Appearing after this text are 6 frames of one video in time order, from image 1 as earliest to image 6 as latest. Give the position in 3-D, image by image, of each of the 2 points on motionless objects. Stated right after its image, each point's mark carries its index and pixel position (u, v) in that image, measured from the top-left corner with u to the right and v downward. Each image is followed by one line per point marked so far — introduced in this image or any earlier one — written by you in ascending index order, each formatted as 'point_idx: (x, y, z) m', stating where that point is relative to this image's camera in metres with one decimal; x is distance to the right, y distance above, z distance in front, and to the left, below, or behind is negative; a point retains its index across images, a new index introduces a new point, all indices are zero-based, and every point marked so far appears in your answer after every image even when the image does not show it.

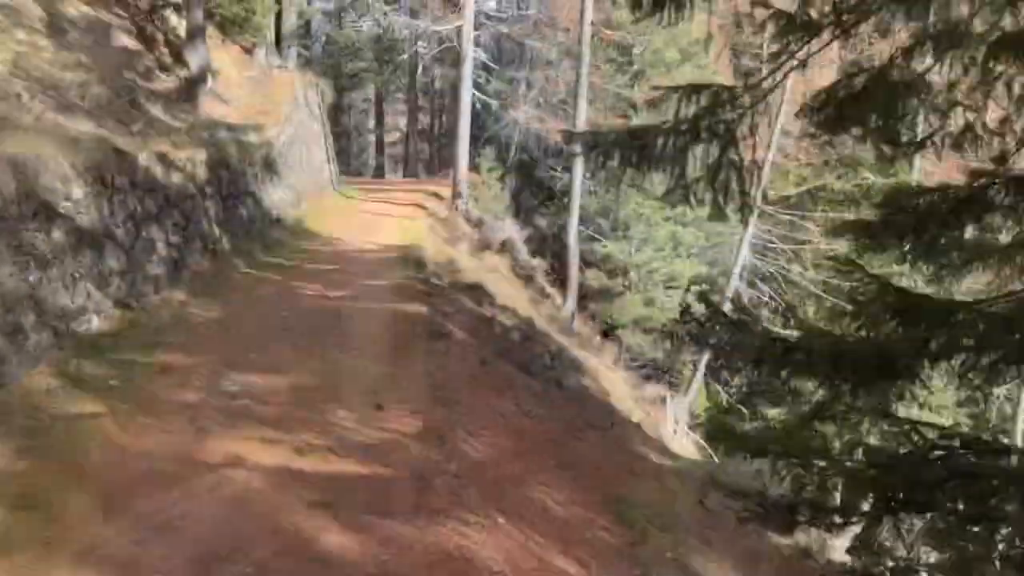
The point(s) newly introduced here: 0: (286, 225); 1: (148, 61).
0: (-3.3, +0.9, +11.9) m
1: (-5.5, +3.5, +12.7) m
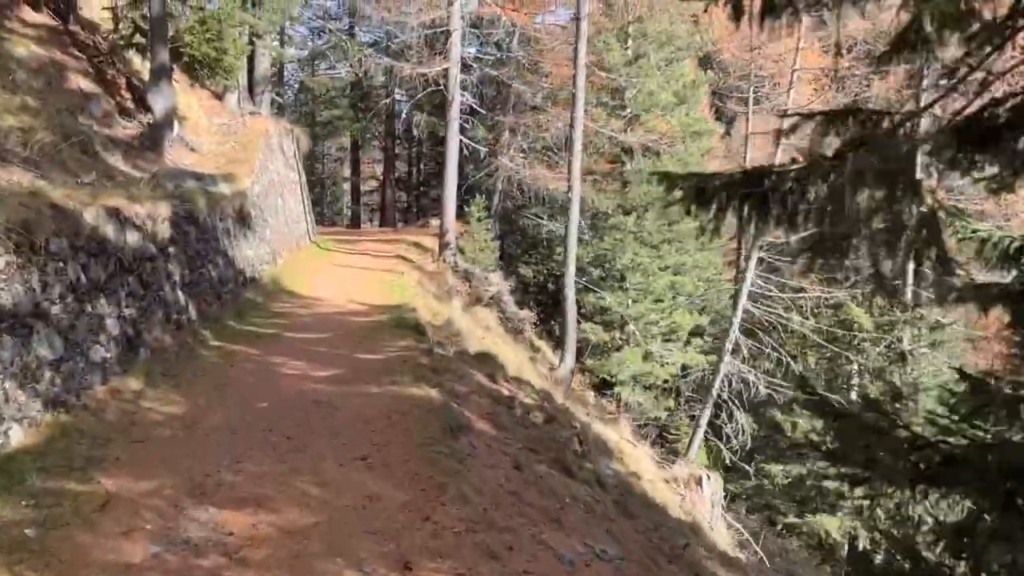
0: (-3.2, 0.0, +10.7) m
1: (-5.6, +2.5, +11.5) m
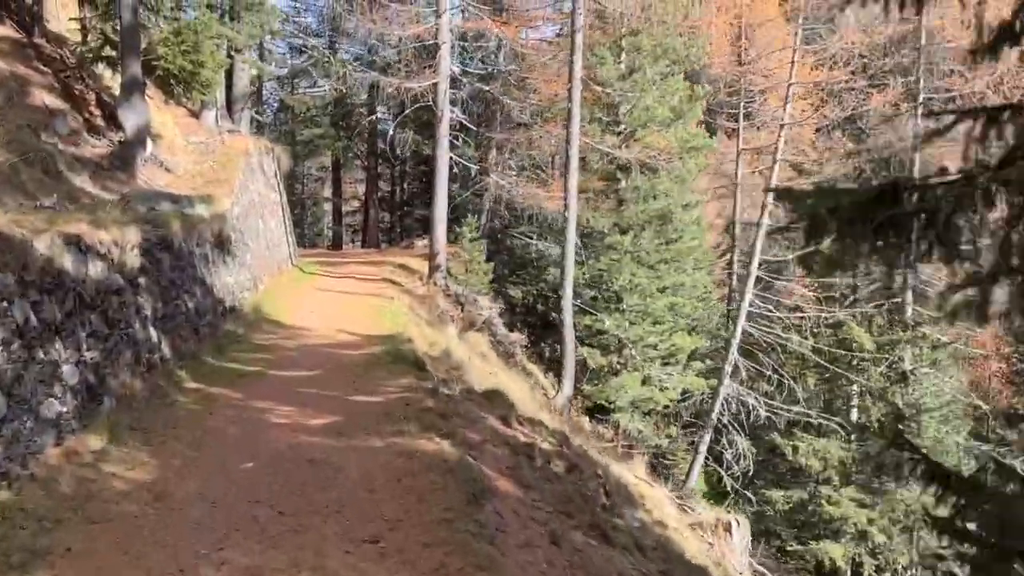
0: (-3.2, -0.3, +9.9) m
1: (-5.6, +2.1, +10.7) m
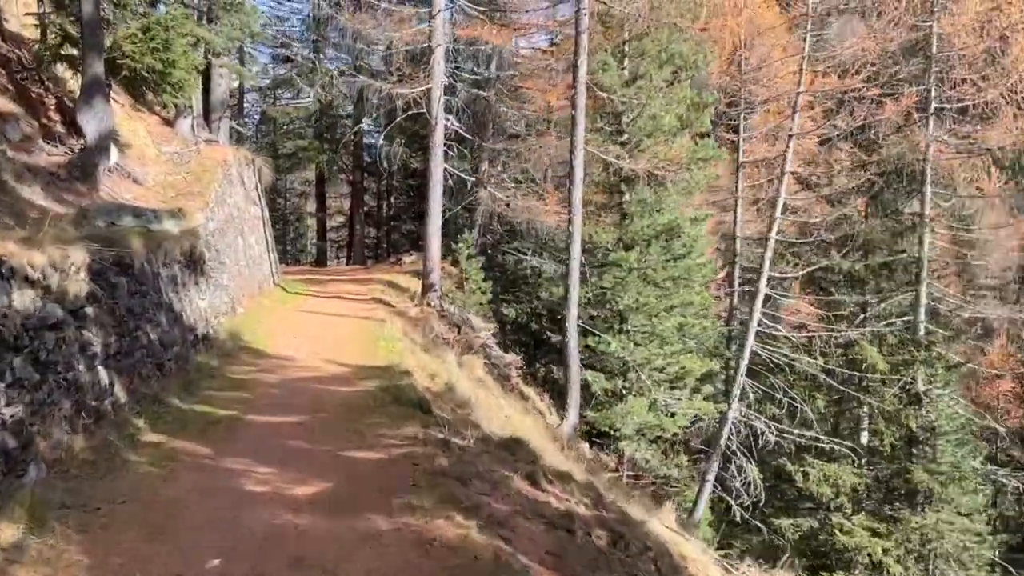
0: (-3.1, -0.6, +8.8) m
1: (-5.6, +1.8, +9.5) m
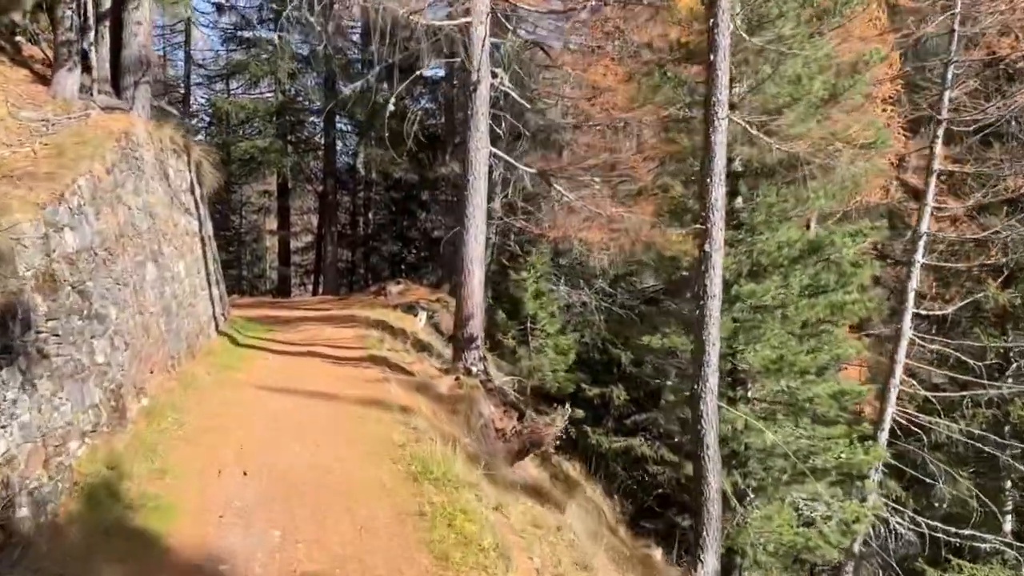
0: (-1.9, -1.1, +3.3) m
1: (-4.4, +1.4, +4.0) m
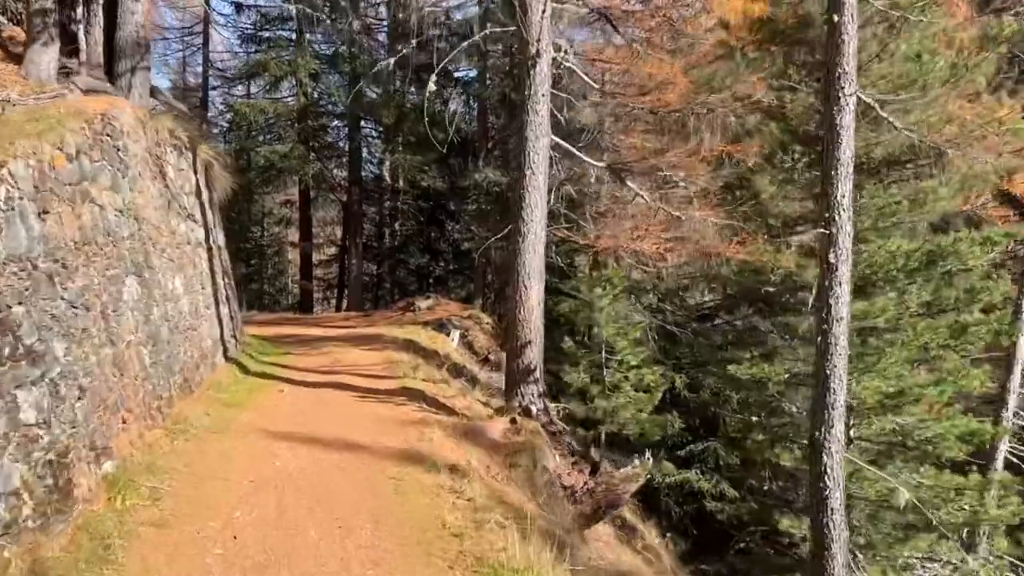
0: (-1.5, -1.1, +1.6) m
1: (-3.9, +1.3, +2.5) m
